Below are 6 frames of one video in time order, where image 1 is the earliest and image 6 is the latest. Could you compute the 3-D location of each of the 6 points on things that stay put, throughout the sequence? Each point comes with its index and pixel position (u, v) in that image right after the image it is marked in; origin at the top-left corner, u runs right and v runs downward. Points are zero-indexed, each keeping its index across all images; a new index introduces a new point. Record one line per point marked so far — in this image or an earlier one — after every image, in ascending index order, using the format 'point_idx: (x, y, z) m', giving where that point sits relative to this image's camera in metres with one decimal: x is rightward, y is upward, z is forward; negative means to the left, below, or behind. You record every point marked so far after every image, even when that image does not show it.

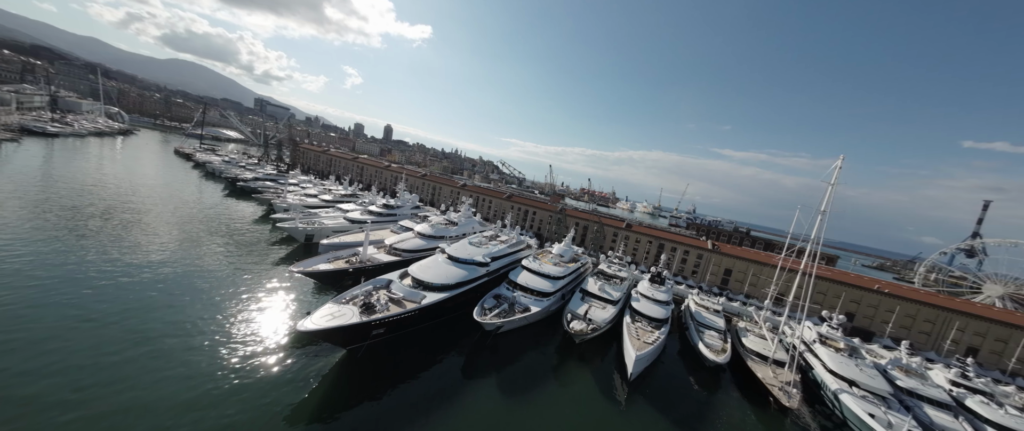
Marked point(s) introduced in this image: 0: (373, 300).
0: (-9.3, -5.7, +19.5) m
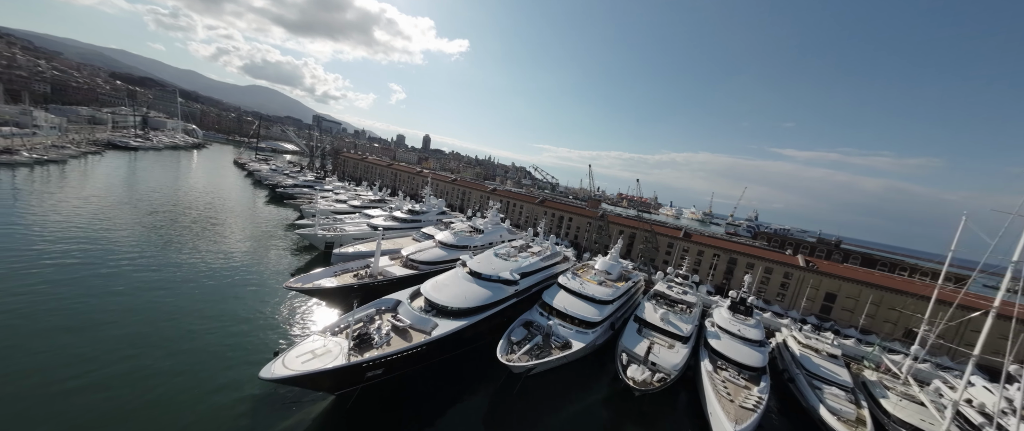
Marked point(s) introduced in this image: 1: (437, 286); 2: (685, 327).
0: (-7.4, -6.1, +15.4) m
1: (-5.1, -4.8, +19.7) m
2: (+11.7, -7.5, +19.7) m
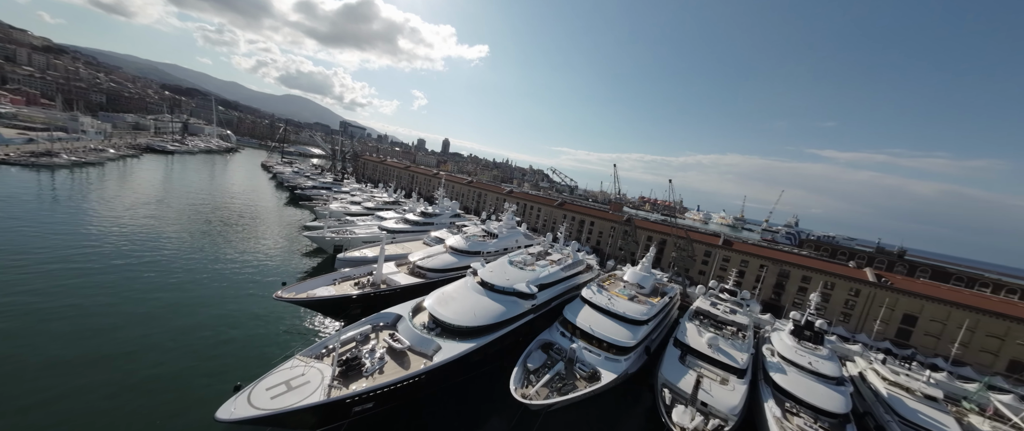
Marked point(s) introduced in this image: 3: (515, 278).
0: (-6.7, -6.2, +13.1) m
1: (-4.1, -5.0, +17.2) m
2: (+12.6, -7.8, +16.2) m
3: (+0.2, -4.2, +19.5) m
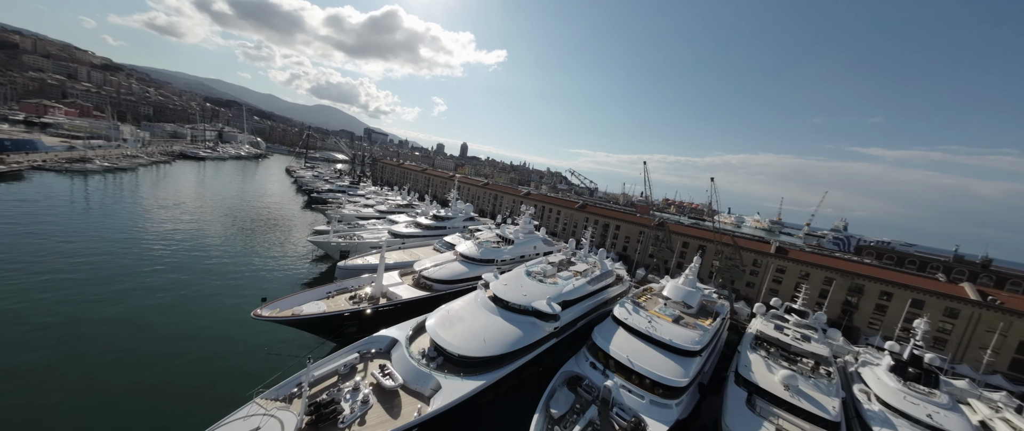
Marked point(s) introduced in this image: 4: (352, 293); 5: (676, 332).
0: (-6.0, -6.3, +10.4) m
1: (-3.2, -5.2, +14.4) m
2: (+13.5, -8.0, +12.4) m
3: (+1.3, -4.4, +16.4) m
4: (-9.8, -4.7, +18.0) m
5: (+8.5, -6.1, +15.2) m
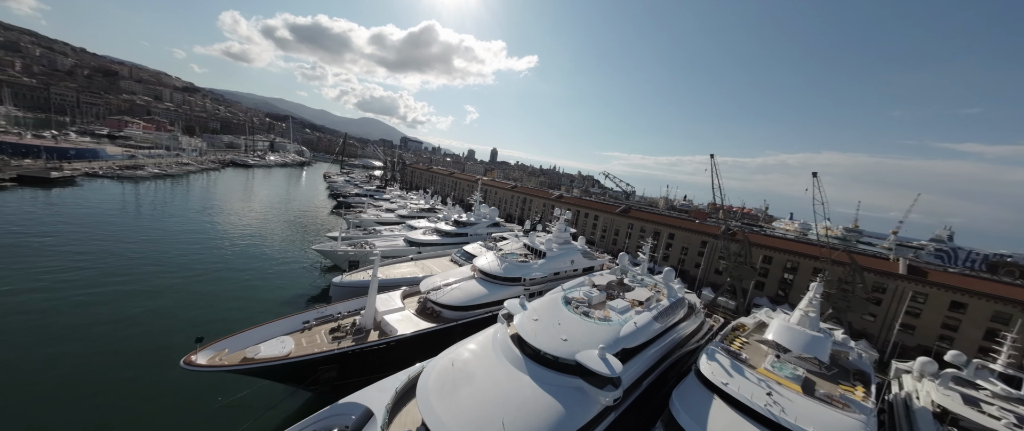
0: (-5.3, -6.5, +5.9) m
1: (-2.0, -5.4, +9.6) m
2: (+14.3, -8.2, +5.9) m
3: (+2.6, -4.6, +11.2) m
4: (-8.2, -5.0, +13.8) m
5: (+9.7, -6.3, +9.2) m
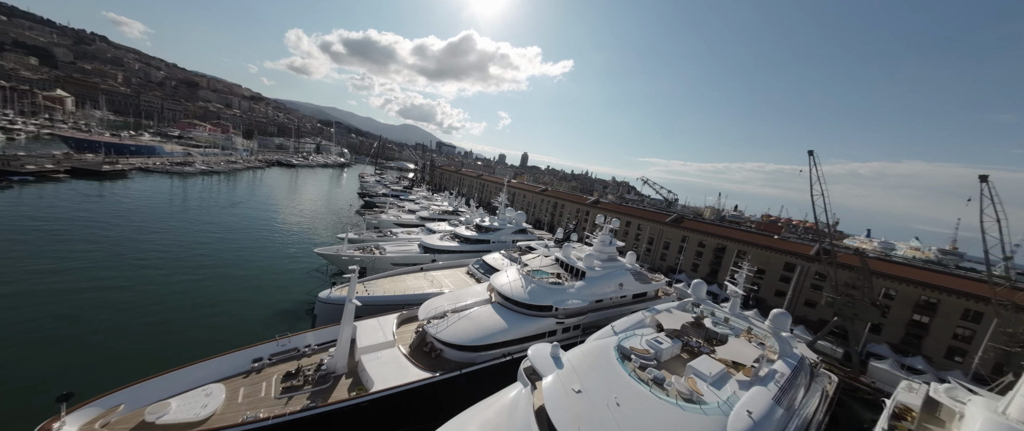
0: (-5.2, -6.4, +1.9) m
1: (-1.6, -5.5, +5.3) m
2: (+14.2, -8.8, 0.0) m
3: (+3.2, -4.9, +6.5) m
4: (-7.3, -5.0, +10.2) m
5: (+10.0, -6.8, +3.8) m
